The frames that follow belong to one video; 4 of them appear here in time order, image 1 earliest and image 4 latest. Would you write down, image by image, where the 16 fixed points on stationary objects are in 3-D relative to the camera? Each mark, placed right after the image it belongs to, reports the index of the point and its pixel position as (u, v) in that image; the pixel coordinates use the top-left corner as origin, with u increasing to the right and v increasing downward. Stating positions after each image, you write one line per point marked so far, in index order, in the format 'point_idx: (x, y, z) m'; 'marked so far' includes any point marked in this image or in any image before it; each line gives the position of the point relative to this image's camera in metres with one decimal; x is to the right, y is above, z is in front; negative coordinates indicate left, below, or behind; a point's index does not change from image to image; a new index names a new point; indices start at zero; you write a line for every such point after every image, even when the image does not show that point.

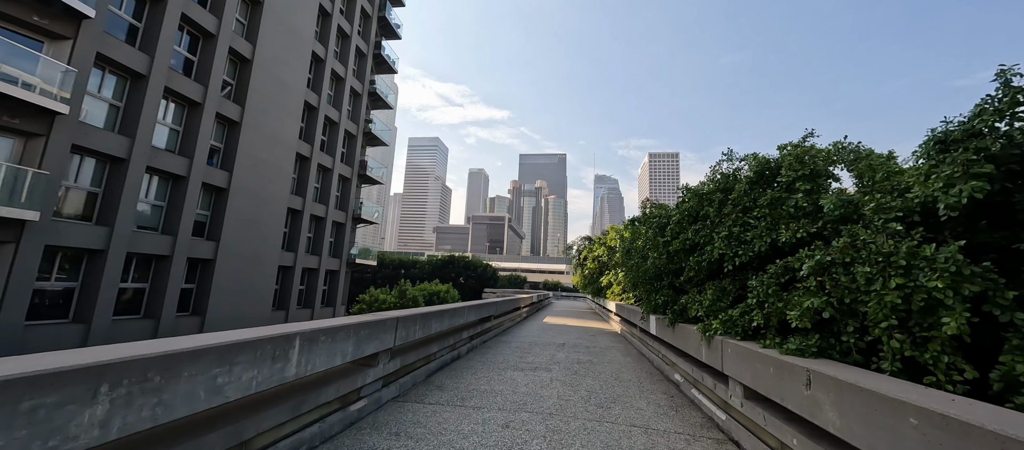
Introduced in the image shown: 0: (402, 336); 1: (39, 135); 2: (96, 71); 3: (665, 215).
0: (-1.5, -1.5, +5.3) m
1: (-13.5, +2.6, +11.0) m
2: (-13.5, +5.0, +12.5) m
3: (+2.9, +0.2, +7.3) m
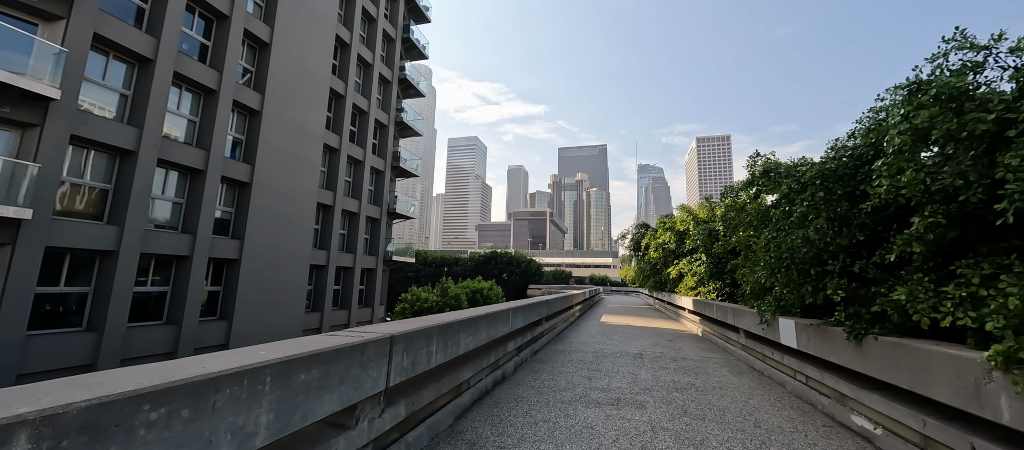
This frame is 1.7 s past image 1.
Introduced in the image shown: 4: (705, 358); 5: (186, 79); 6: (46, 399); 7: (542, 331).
0: (-0.9, -1.1, +3.1) m
1: (-12.3, +2.6, +10.0) m
2: (-12.3, +5.0, +11.5) m
3: (+3.6, +0.8, +4.6) m
4: (+4.0, -2.7, +7.9) m
5: (-11.3, +5.0, +13.4) m
6: (-1.5, -0.6, +1.3) m
7: (+0.7, -2.5, +9.0) m
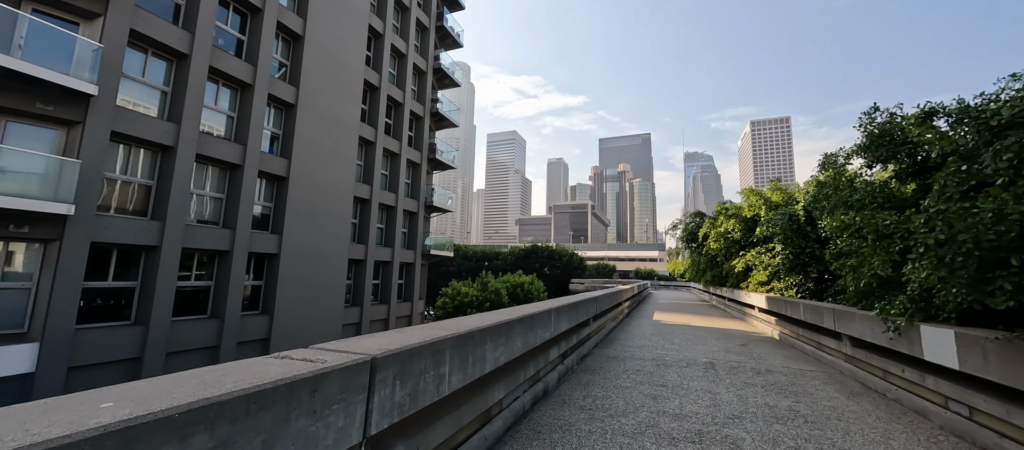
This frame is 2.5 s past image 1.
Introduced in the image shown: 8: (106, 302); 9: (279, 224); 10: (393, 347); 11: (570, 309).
0: (-0.6, -1.0, +2.1) m
1: (-11.3, +2.7, +10.1) m
2: (-11.2, +5.1, +11.6) m
3: (+4.0, +1.0, +3.1) m
4: (+4.7, -2.4, +6.4) m
5: (-10.0, +5.2, +13.3) m
6: (-1.5, -0.4, +0.4) m
7: (+1.6, -2.2, +7.9) m
8: (-11.3, -2.1, +10.7) m
9: (-9.1, 0.0, +15.1) m
10: (-0.7, -0.7, +2.2) m
11: (+0.9, -1.3, +6.1) m
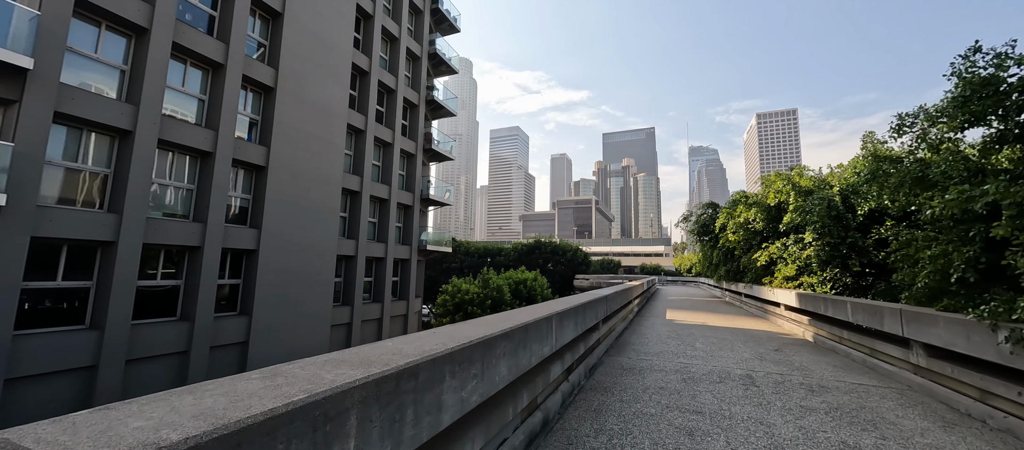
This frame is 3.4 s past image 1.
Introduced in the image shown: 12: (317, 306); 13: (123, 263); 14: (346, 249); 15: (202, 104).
0: (-0.8, -0.8, +0.9) m
1: (-11.5, +2.8, +8.9) m
2: (-11.3, +5.3, +10.4) m
3: (+3.8, +1.2, +1.8) m
4: (+4.6, -2.2, +5.1) m
5: (-10.1, +5.4, +12.1) m
6: (-1.6, -0.3, -0.9) m
7: (+1.5, -1.9, +6.6) m
8: (-11.3, -2.0, +9.6) m
9: (-9.1, +0.3, +14.0) m
10: (-0.8, -0.5, +1.0) m
11: (+0.8, -1.1, +4.9) m
12: (-8.0, -3.3, +15.8) m
13: (-10.3, -1.0, +10.3) m
14: (-7.7, -1.1, +17.9) m
15: (-10.2, +4.0, +12.8) m
